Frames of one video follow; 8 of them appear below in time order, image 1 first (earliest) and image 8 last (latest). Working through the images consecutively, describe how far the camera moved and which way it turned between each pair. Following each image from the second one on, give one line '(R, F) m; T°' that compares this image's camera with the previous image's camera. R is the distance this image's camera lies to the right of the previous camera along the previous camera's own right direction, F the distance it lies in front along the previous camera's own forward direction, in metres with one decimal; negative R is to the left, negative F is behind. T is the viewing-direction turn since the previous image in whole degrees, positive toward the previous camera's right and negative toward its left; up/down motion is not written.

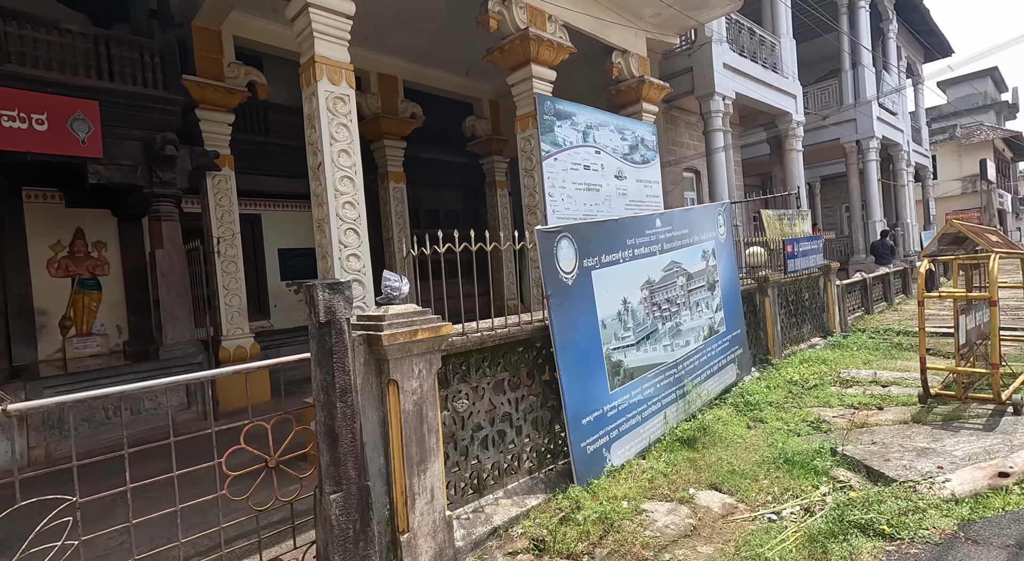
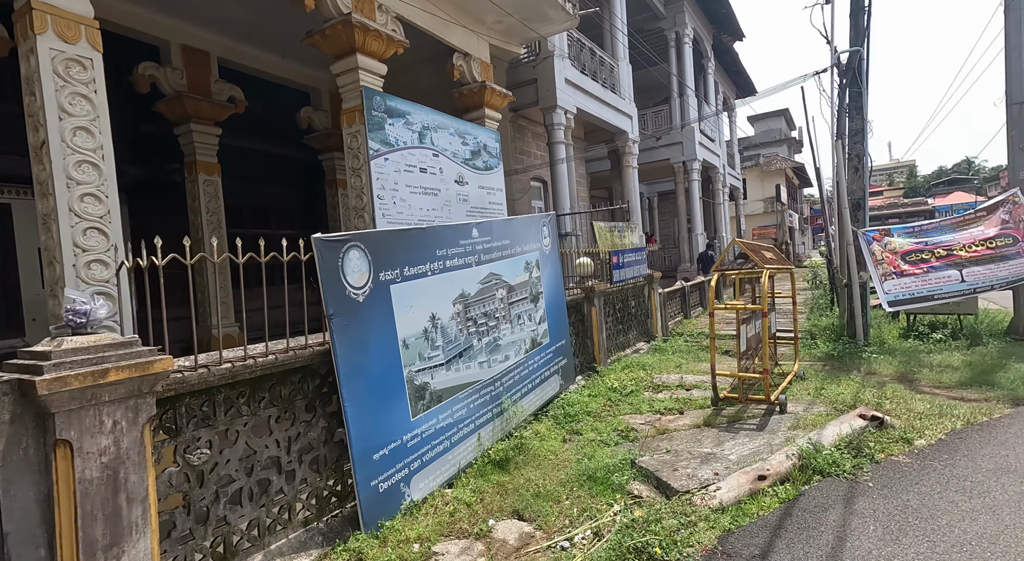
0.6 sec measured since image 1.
(+0.2, +0.1) m; +15°
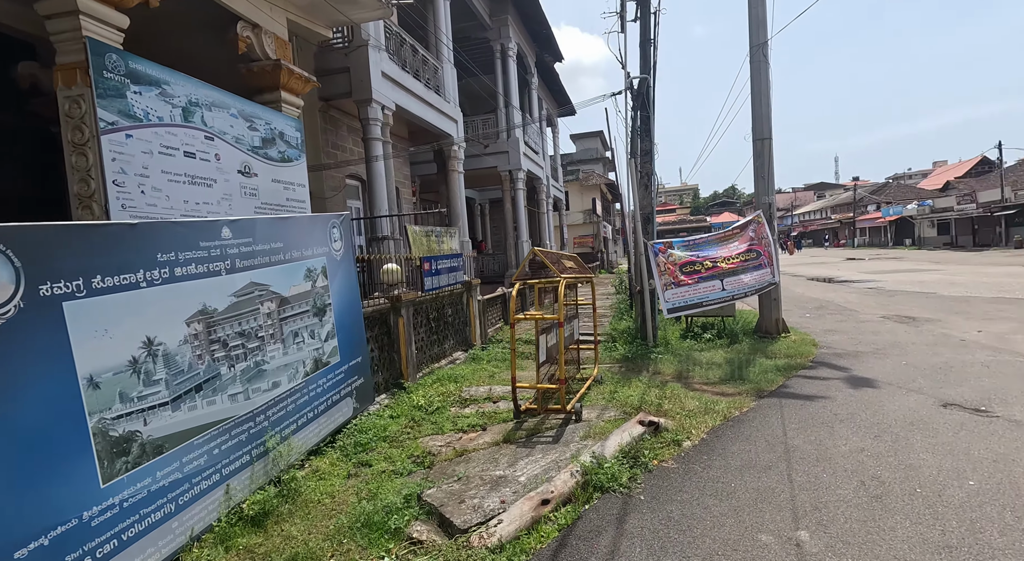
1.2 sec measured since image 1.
(+0.2, +0.2) m; +18°
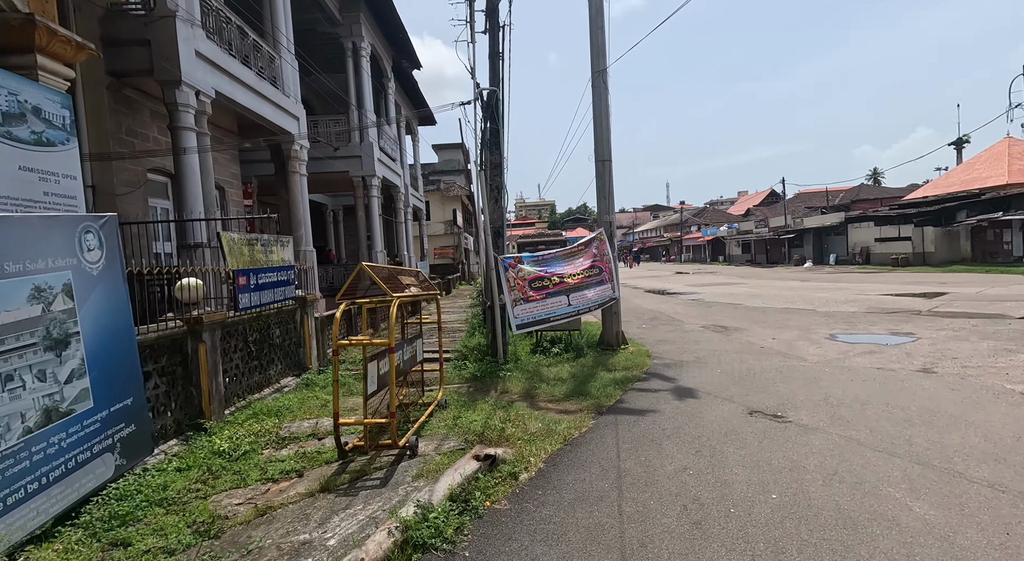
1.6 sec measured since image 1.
(+0.1, +0.2) m; +15°
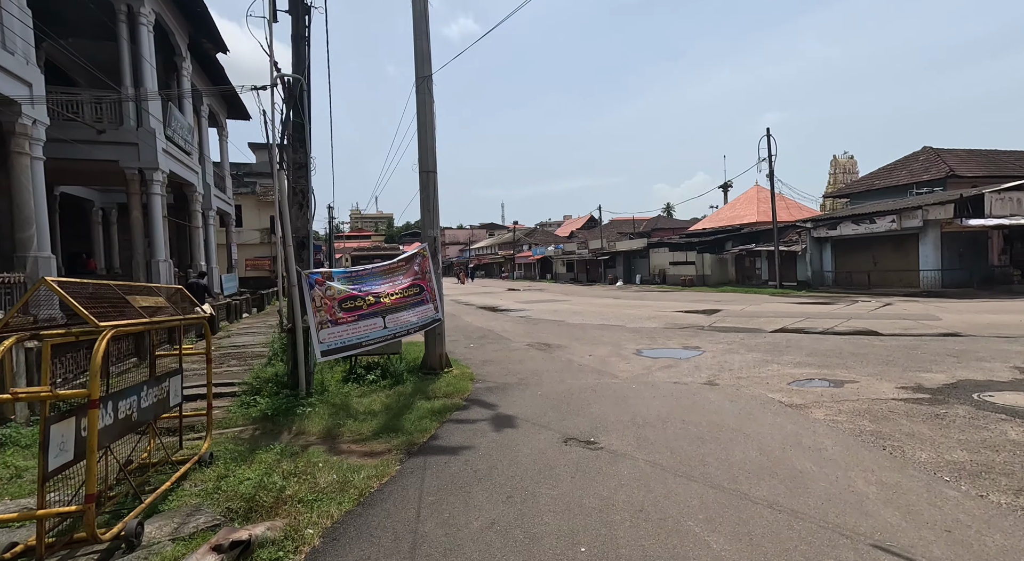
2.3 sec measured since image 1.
(+0.2, +0.4) m; +17°
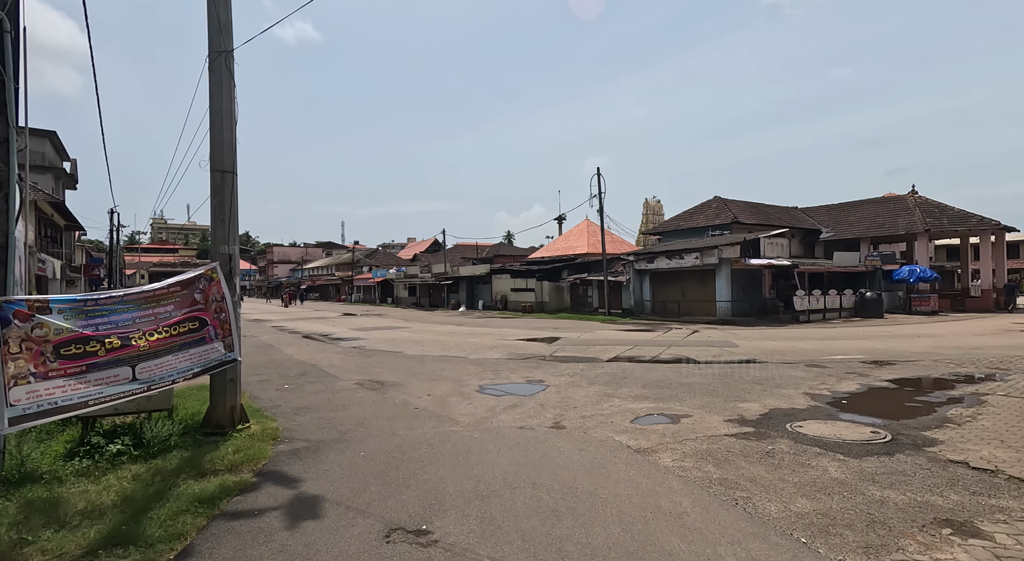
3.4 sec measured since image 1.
(+0.2, +1.1) m; +16°
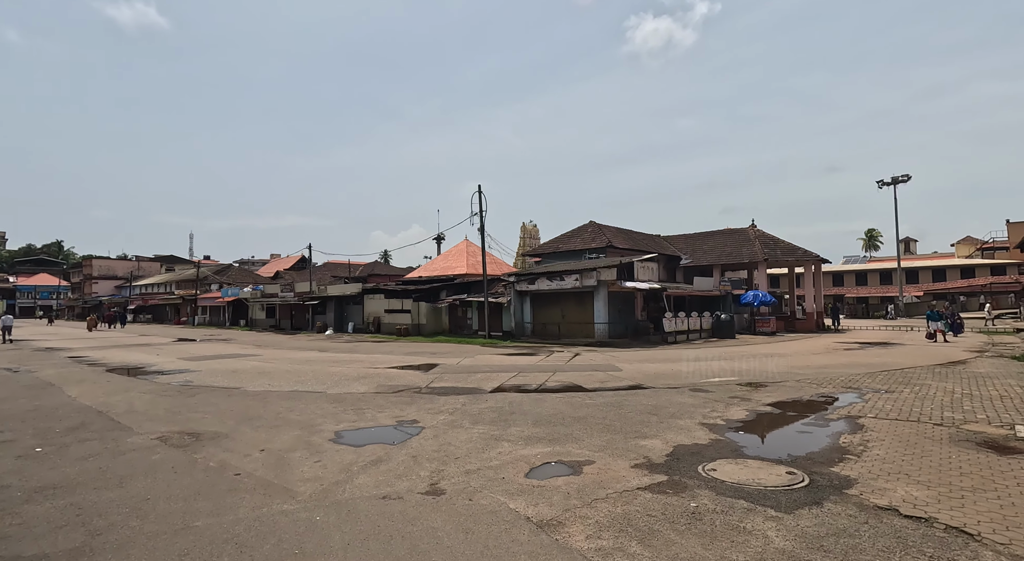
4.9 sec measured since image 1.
(+0.1, +1.9) m; +13°
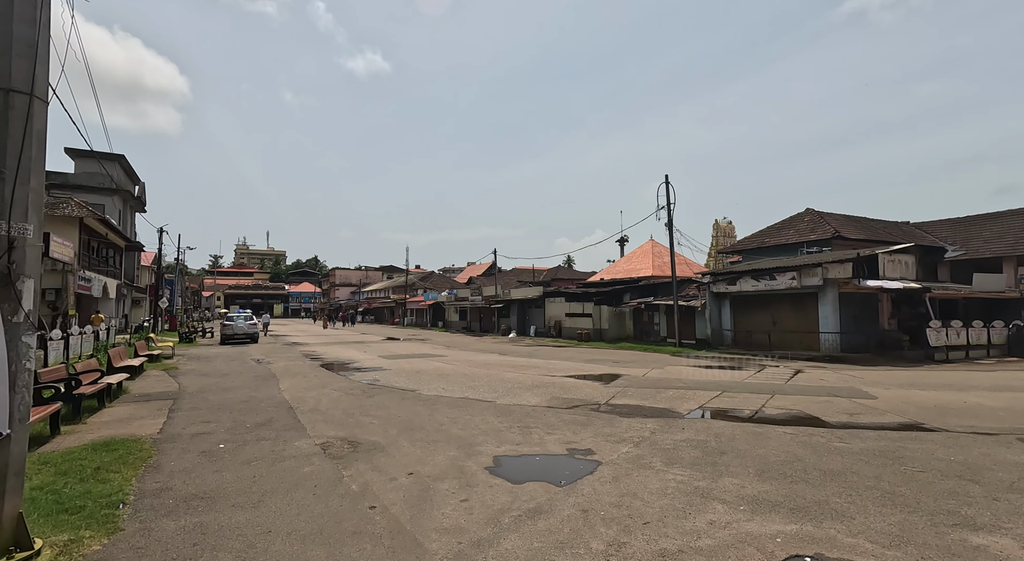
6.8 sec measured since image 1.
(-0.3, +2.7) m; -19°
